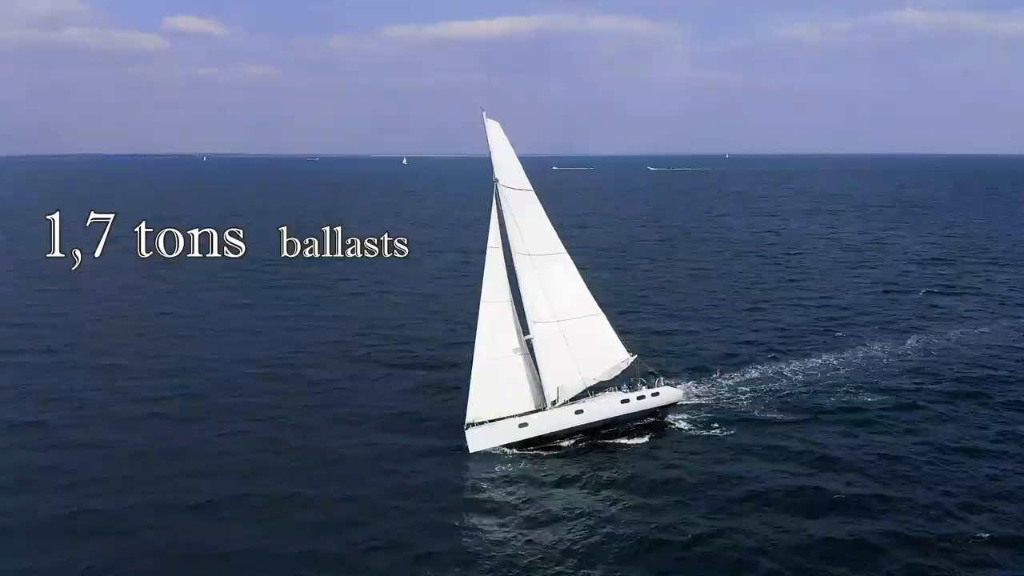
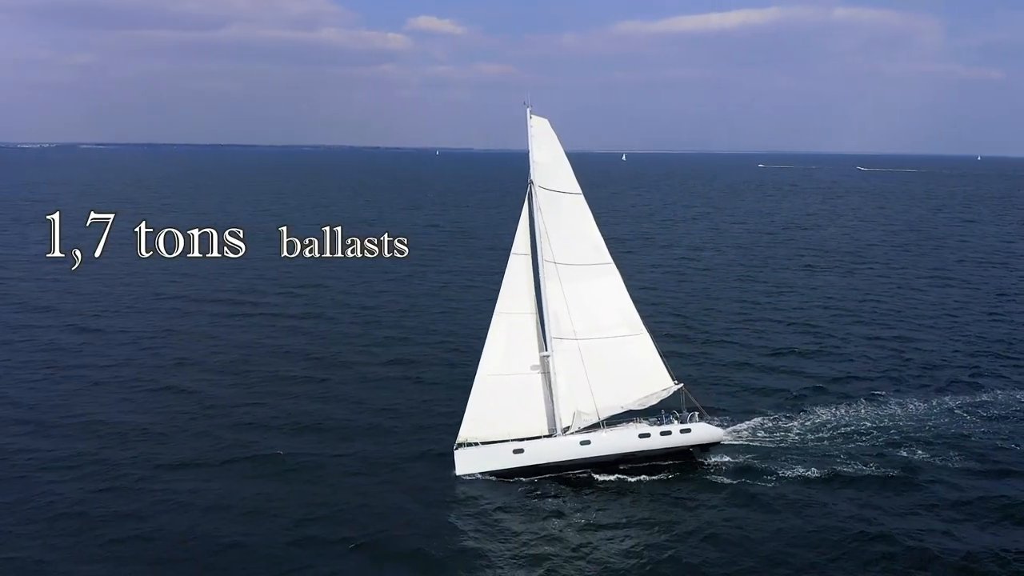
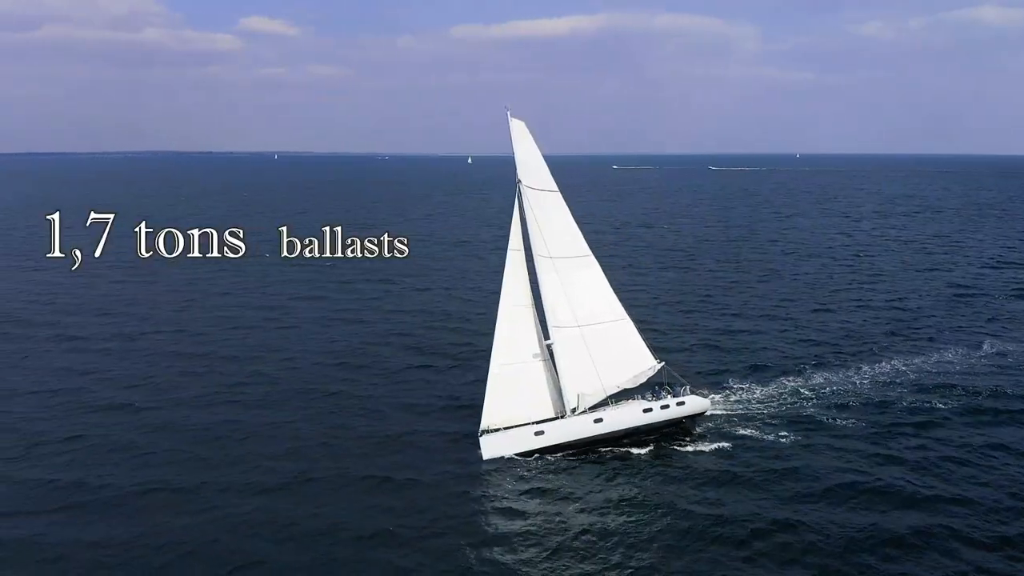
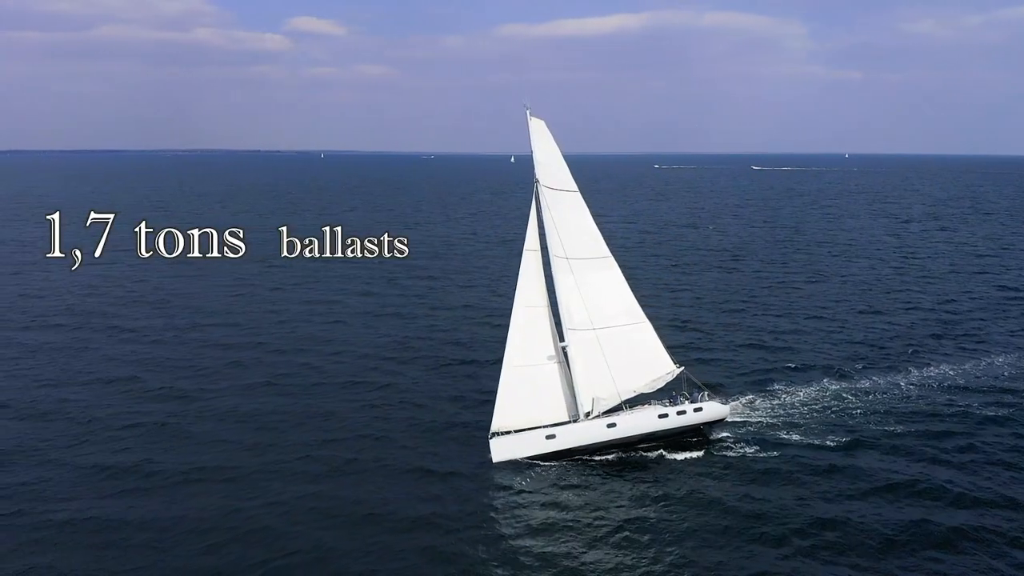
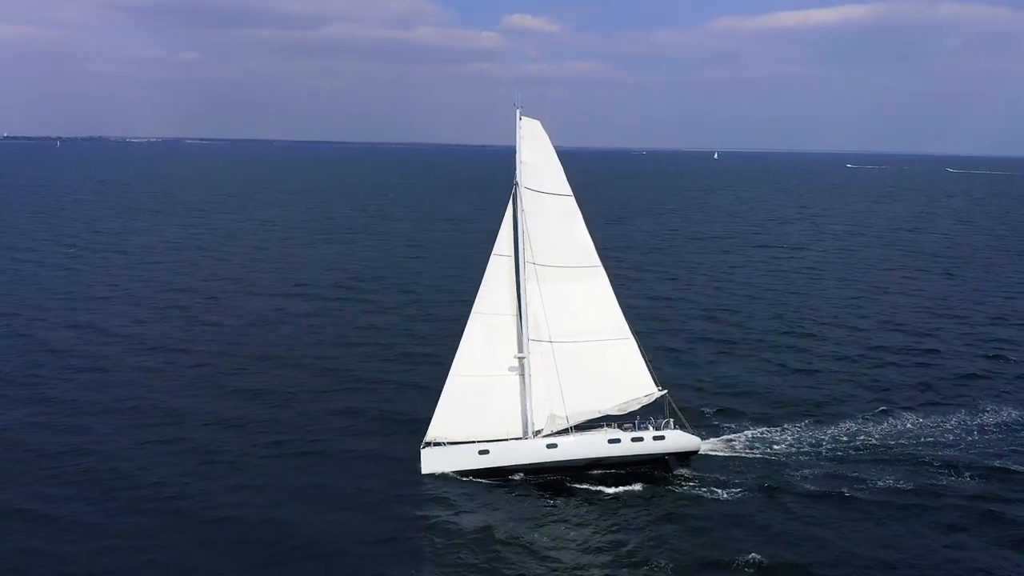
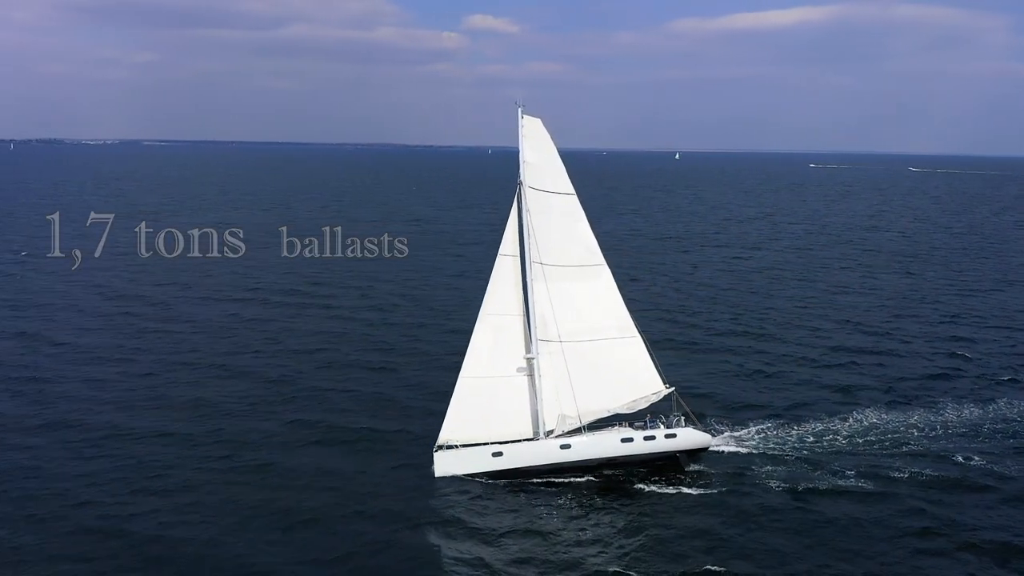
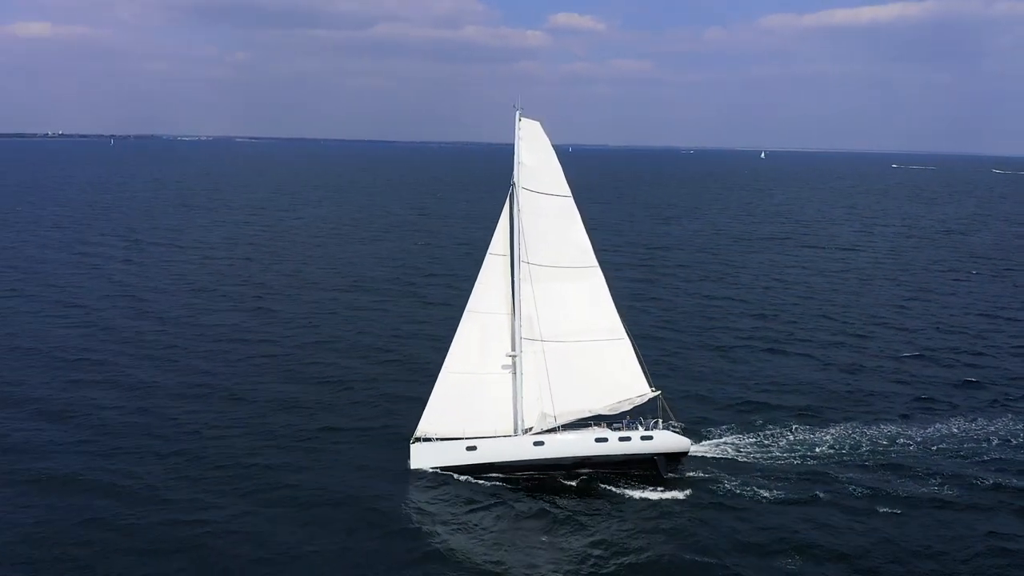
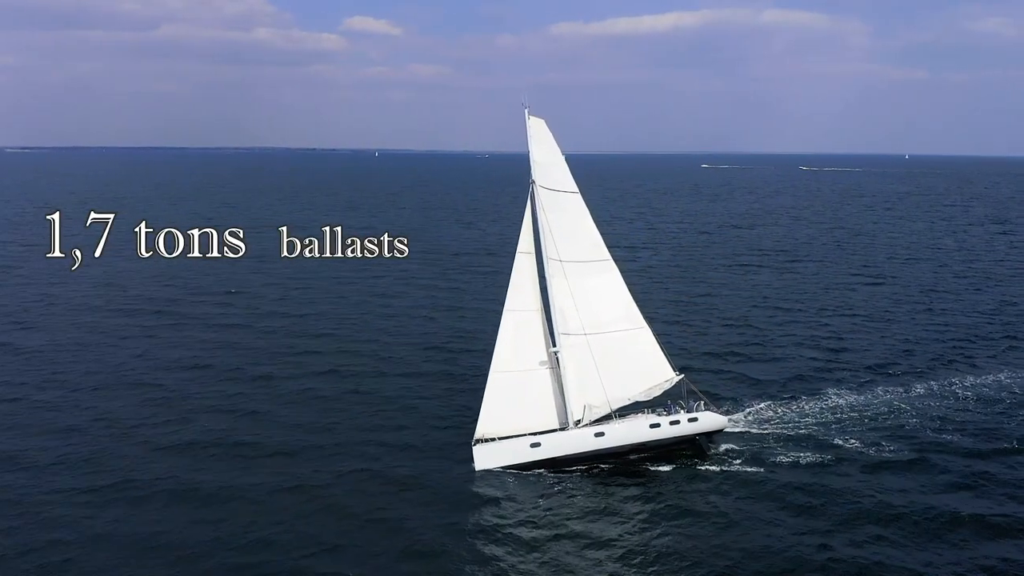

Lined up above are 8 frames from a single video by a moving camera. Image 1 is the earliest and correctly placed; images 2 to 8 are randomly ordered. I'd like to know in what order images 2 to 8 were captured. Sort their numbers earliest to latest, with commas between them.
3, 4, 8, 2, 6, 5, 7
